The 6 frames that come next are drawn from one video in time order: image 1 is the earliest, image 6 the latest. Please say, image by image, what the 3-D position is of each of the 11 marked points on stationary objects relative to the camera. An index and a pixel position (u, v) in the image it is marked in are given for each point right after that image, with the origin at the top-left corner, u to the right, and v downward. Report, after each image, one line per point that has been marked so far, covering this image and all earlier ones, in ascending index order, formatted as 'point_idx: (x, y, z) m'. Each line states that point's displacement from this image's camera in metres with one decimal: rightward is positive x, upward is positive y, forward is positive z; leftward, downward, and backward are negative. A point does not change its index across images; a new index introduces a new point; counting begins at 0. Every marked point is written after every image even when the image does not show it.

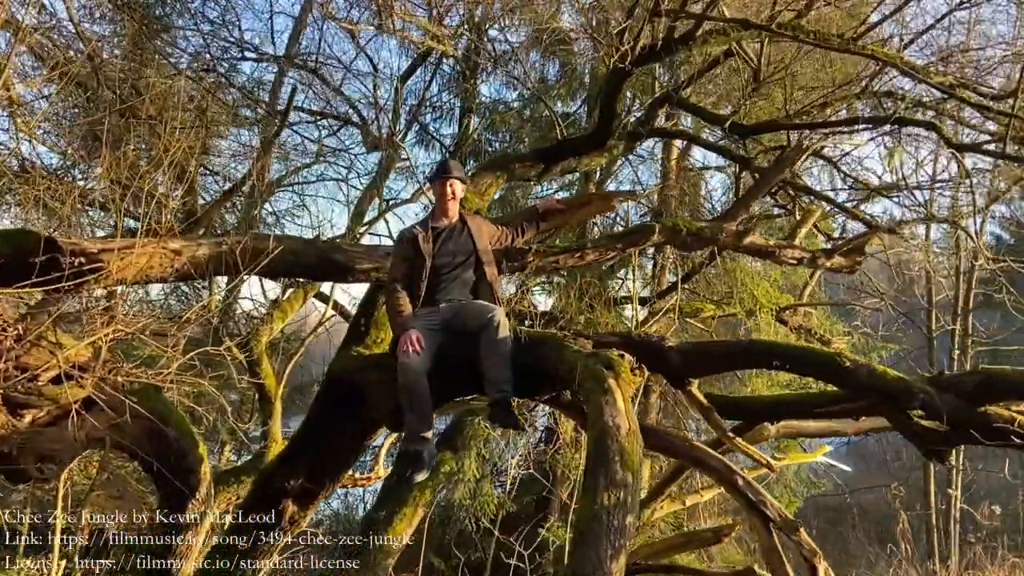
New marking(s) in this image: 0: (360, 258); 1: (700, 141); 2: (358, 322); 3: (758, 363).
0: (-0.8, +0.2, +4.7) m
1: (+1.6, +1.2, +6.6) m
2: (-0.9, -0.2, +5.0) m
3: (+1.2, -0.4, +3.8) m
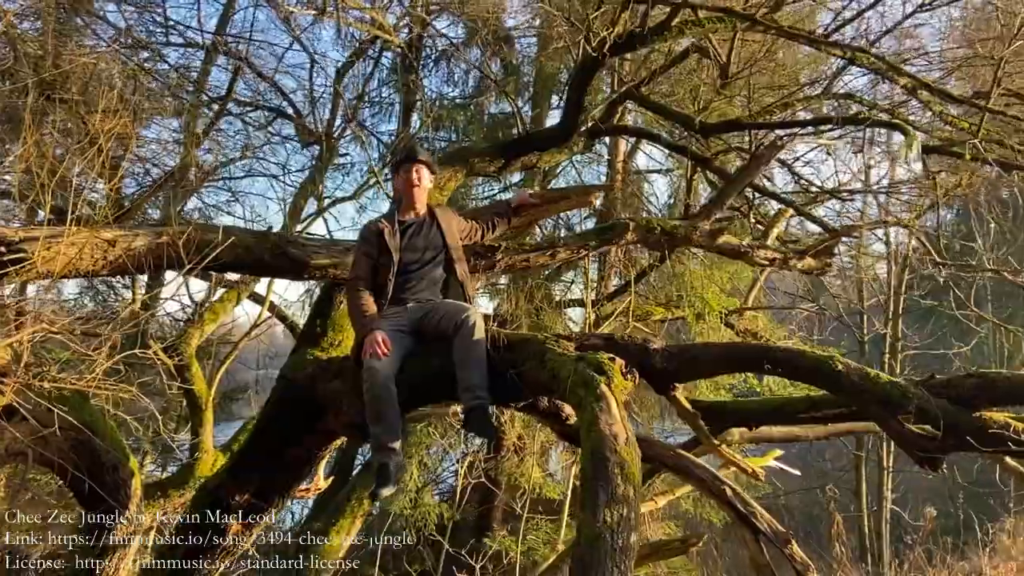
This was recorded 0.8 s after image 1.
0: (-1.0, +0.2, +4.3) m
1: (+1.2, +1.2, +6.5) m
2: (-1.1, -0.2, +4.6) m
3: (+1.1, -0.4, +3.6) m
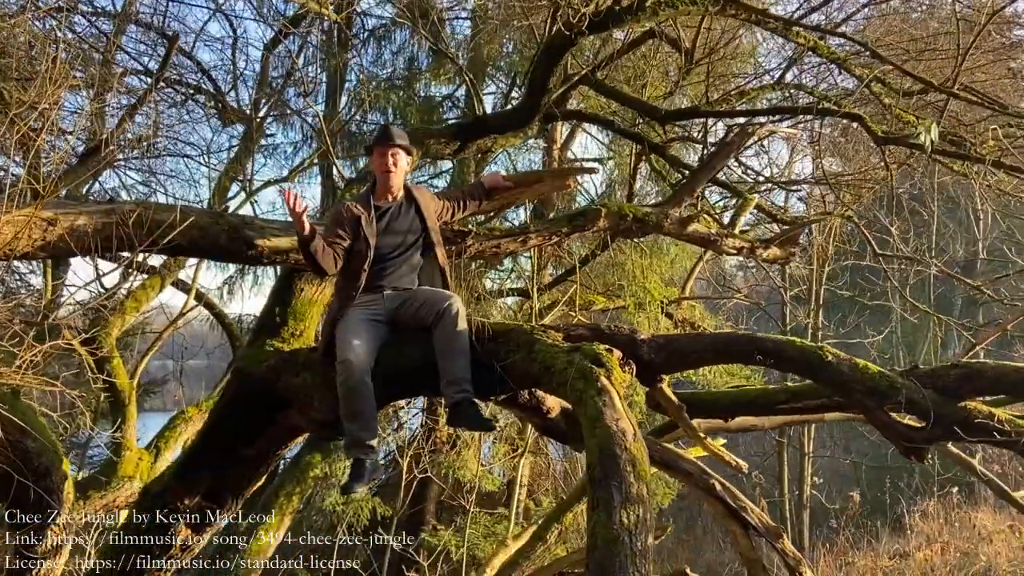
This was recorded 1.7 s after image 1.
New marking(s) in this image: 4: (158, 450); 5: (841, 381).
0: (-1.2, +0.3, +4.0) m
1: (+0.8, +1.3, +6.4) m
2: (-1.3, -0.1, +4.3) m
3: (+1.0, -0.3, +3.5) m
4: (-2.8, -1.3, +6.2) m
5: (+1.4, -0.4, +3.4) m
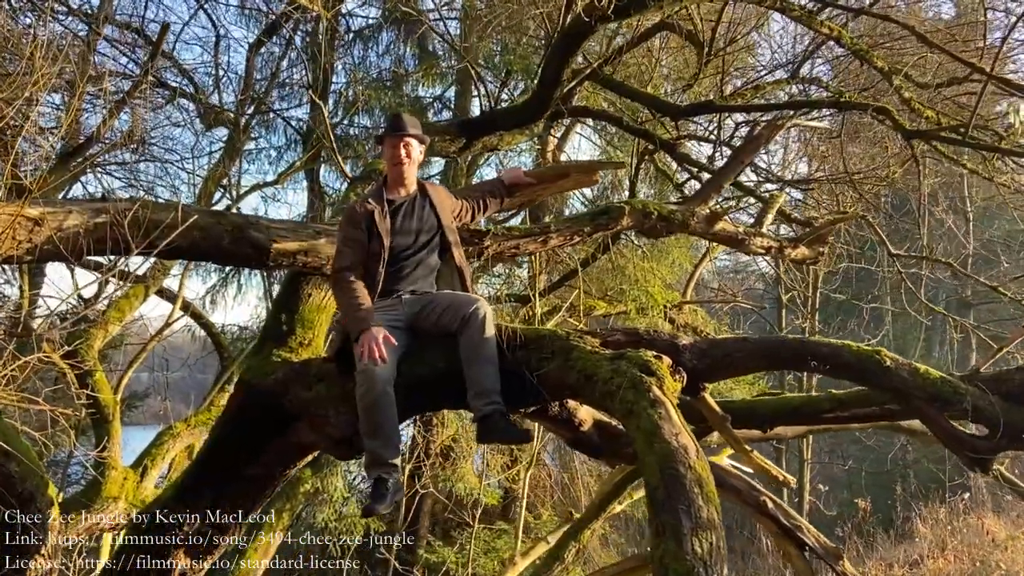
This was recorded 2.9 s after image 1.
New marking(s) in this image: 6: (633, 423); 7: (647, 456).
0: (-1.0, +0.2, +3.7) m
1: (+0.9, +1.3, +6.1) m
2: (-1.2, -0.2, +4.0) m
3: (+1.1, -0.3, +3.3) m
4: (-2.7, -1.3, +5.8) m
5: (+1.5, -0.4, +3.1) m
6: (+0.4, -0.4, +2.6) m
7: (+0.4, -0.5, +2.5) m
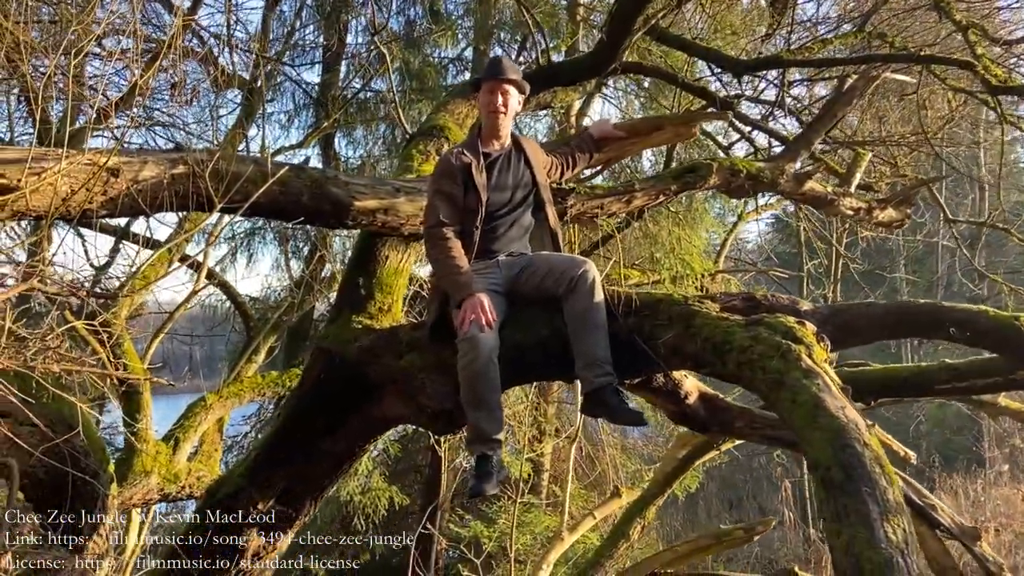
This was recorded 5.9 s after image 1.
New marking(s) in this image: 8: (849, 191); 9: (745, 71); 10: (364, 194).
0: (-0.7, +0.4, +3.4) m
1: (+1.2, +1.5, +5.8) m
2: (-0.8, 0.0, +3.7) m
3: (+1.5, -0.2, +3.0) m
4: (-2.4, -1.1, +5.6) m
5: (+1.9, -0.2, +2.9) m
6: (+0.8, -0.3, +2.3) m
7: (+0.8, -0.4, +2.2) m
8: (+1.9, +0.5, +4.5) m
9: (+1.6, +1.5, +5.4) m
10: (-0.6, +0.4, +3.4) m
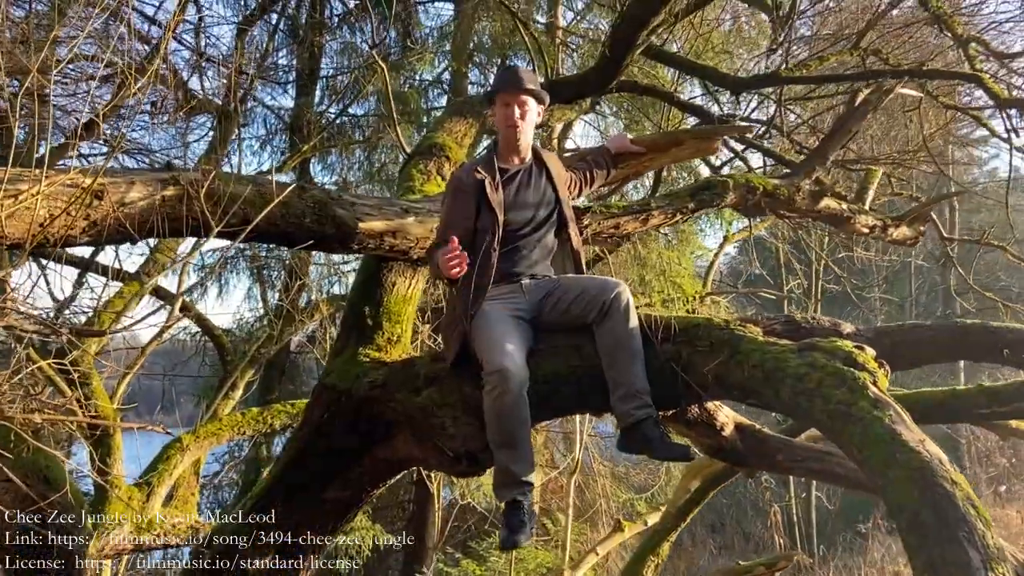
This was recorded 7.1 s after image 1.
0: (-0.6, +0.3, +3.1) m
1: (+1.2, +1.3, +5.7) m
2: (-0.7, -0.1, +3.4) m
3: (+1.6, -0.2, +2.8) m
4: (-2.4, -1.3, +5.2) m
5: (+2.0, -0.3, +2.7) m
6: (+0.9, -0.4, +2.1) m
7: (+1.0, -0.5, +2.0) m
8: (+1.9, +0.4, +4.3) m
9: (+1.5, +1.3, +5.3) m
10: (-0.6, +0.3, +3.2) m
